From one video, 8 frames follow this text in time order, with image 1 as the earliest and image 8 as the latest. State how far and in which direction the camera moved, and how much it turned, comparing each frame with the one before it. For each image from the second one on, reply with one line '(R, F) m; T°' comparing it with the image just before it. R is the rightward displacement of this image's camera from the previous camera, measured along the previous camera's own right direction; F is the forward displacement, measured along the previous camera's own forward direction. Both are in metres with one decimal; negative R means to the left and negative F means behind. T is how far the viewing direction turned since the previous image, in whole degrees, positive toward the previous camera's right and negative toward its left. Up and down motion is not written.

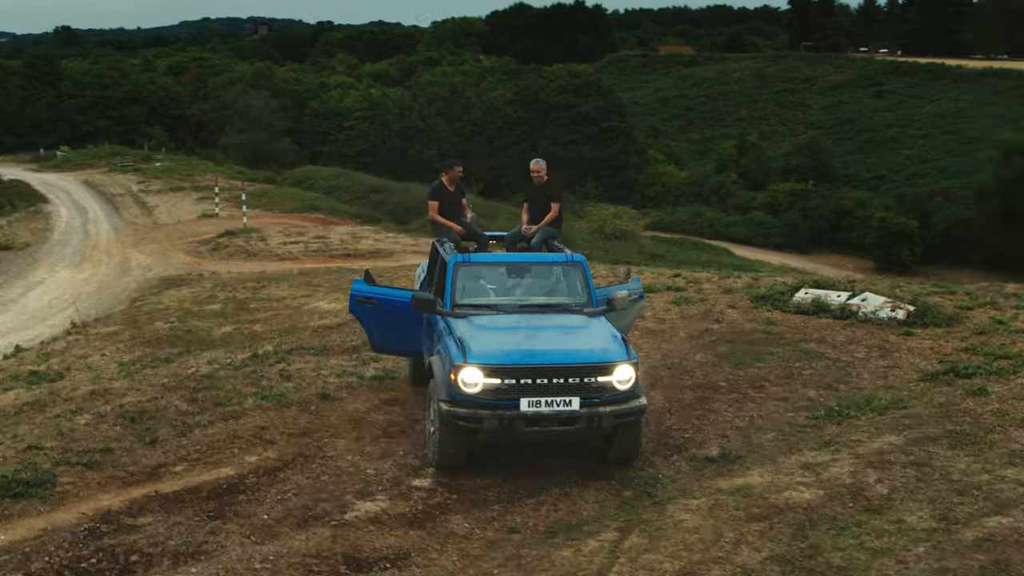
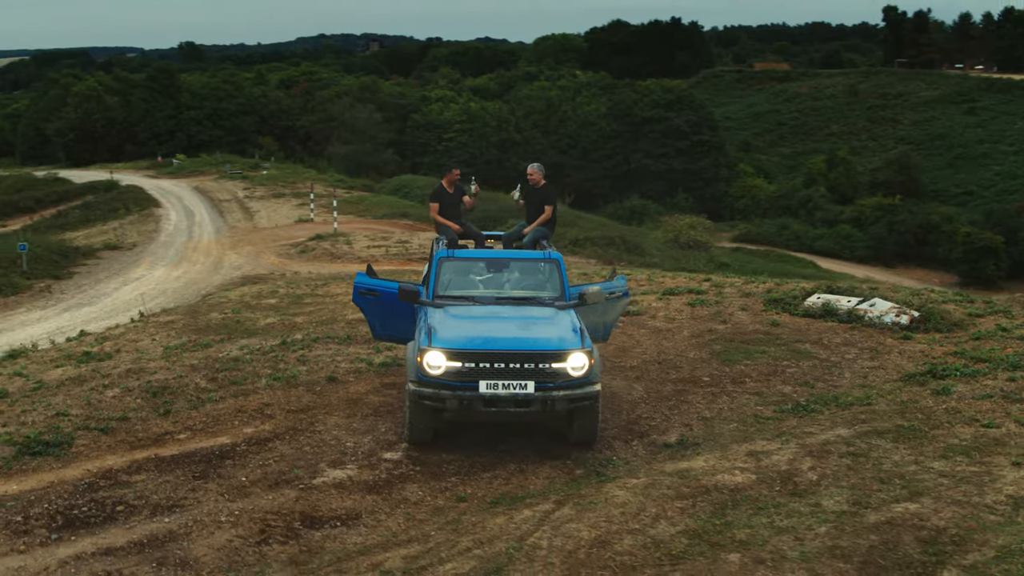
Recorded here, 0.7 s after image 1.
(+0.9, -0.5) m; -7°
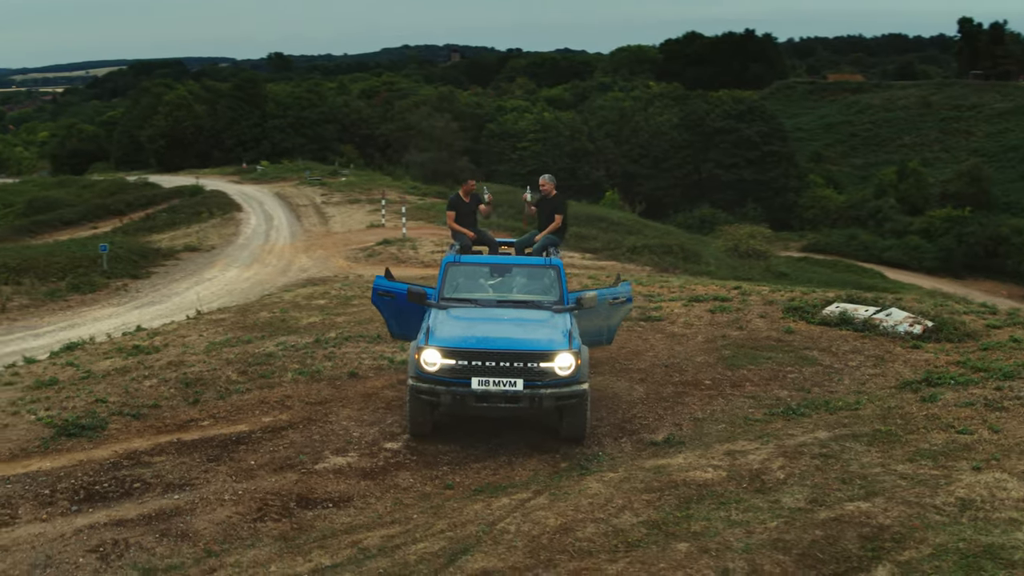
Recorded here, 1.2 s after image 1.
(+0.6, -0.4) m; -5°
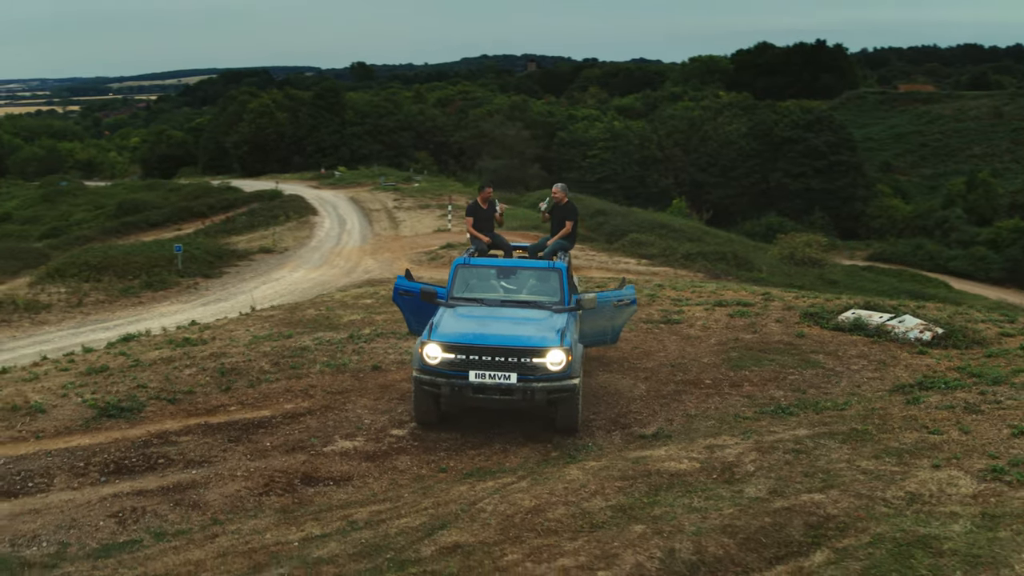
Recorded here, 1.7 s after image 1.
(+0.6, -0.5) m; -5°
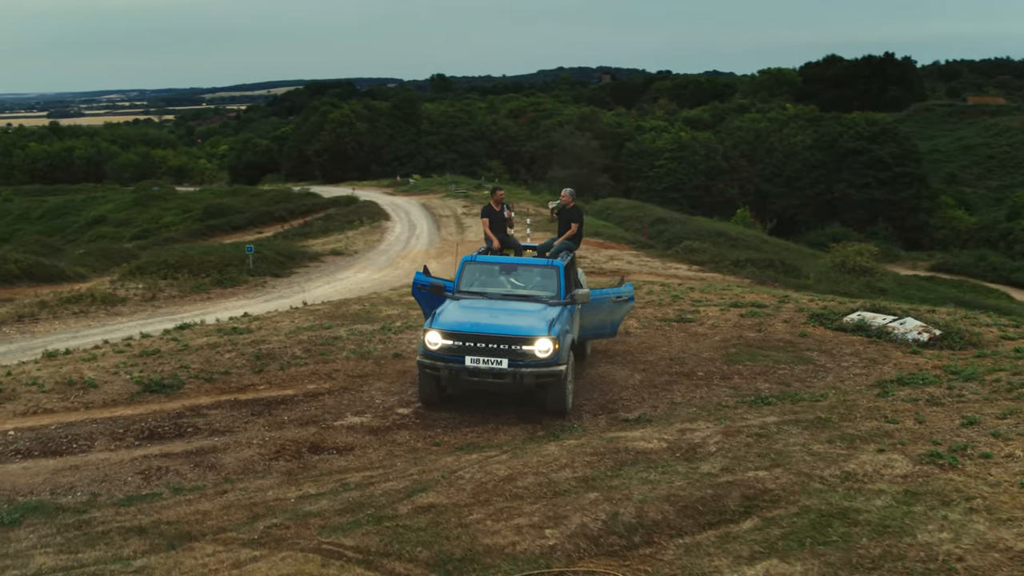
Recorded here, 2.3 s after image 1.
(+0.7, -0.8) m; -5°
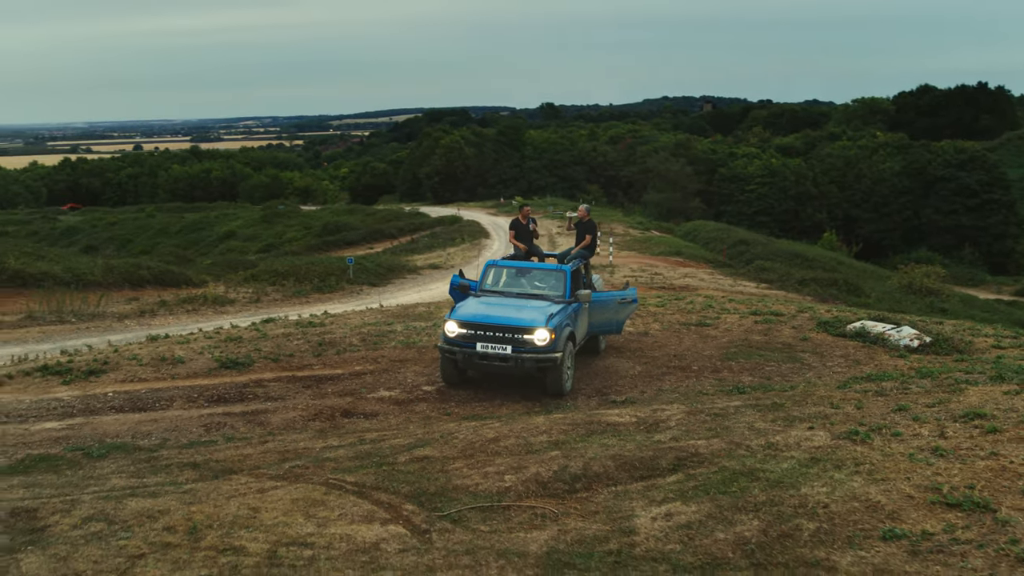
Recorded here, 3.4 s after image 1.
(+1.2, -1.5) m; -7°
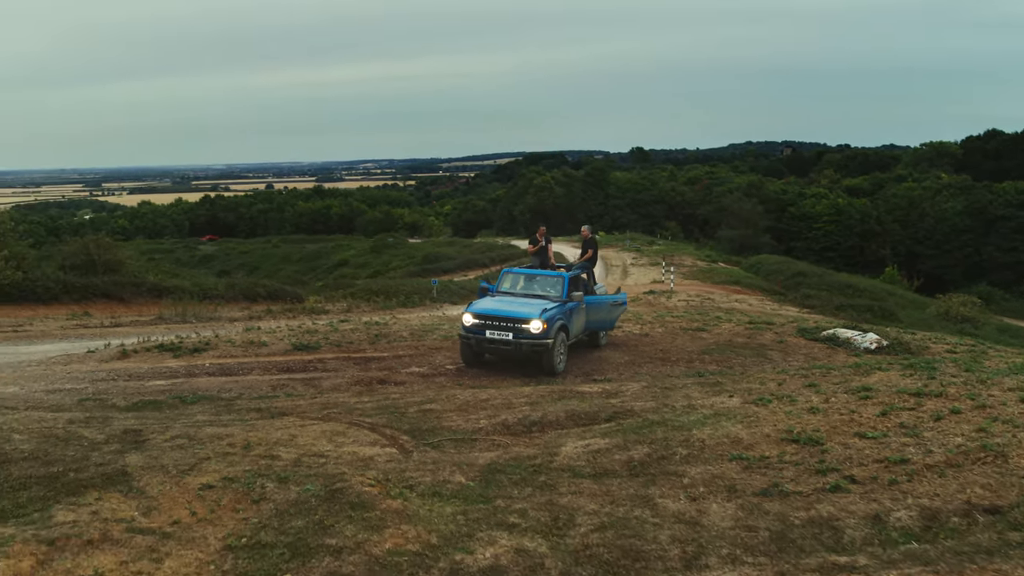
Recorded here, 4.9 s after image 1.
(+1.5, -2.6) m; -7°
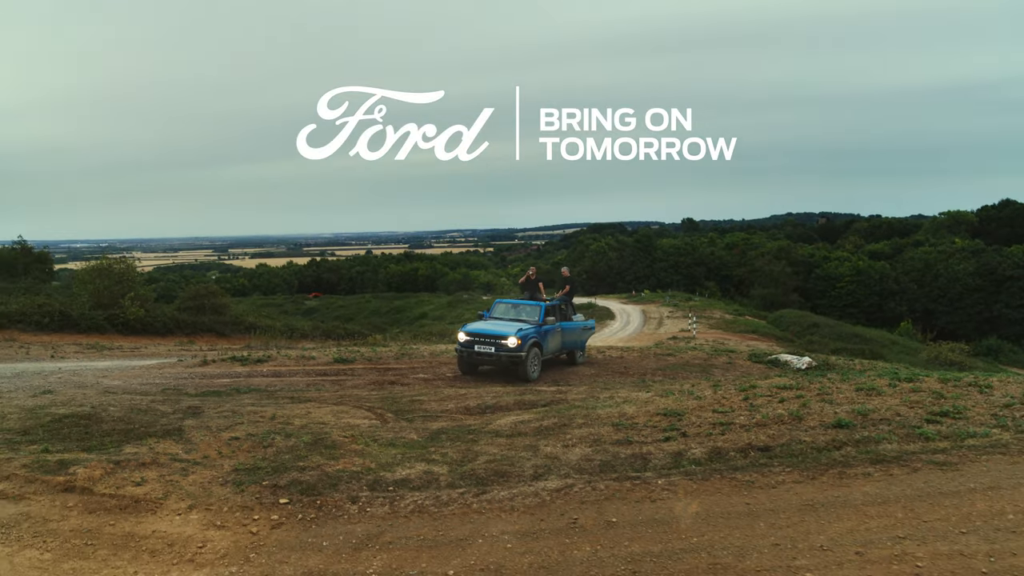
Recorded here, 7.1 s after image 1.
(+2.1, -3.2) m; -7°
